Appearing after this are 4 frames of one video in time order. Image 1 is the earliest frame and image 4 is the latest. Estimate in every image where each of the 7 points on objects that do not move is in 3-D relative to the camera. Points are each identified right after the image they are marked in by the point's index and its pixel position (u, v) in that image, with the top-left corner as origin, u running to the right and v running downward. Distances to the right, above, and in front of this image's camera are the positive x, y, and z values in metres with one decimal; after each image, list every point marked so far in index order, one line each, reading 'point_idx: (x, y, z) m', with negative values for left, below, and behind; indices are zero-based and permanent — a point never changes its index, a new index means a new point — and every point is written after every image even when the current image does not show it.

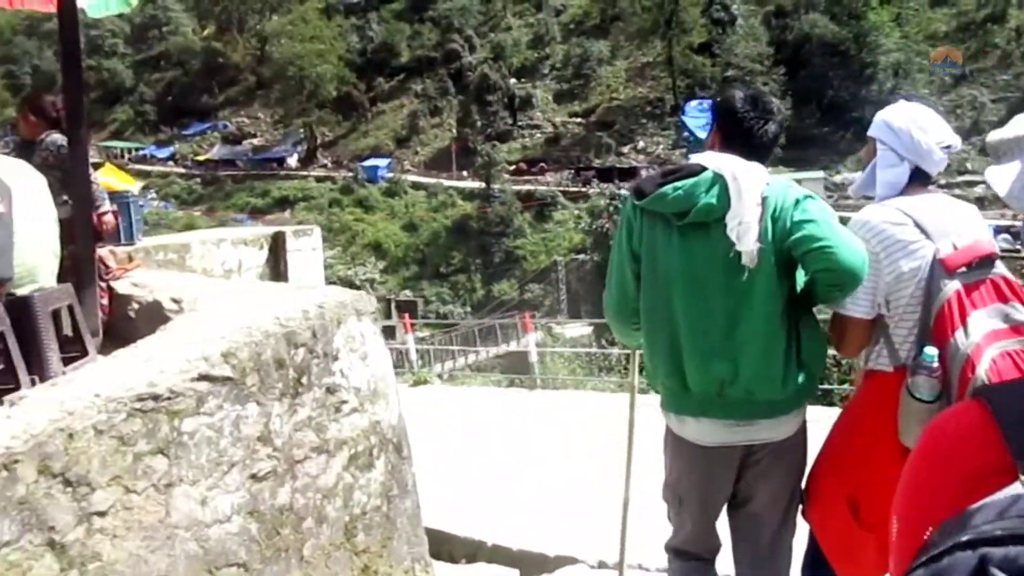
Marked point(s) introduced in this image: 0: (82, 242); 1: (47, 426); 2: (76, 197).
0: (-1.6, +0.2, +4.1) m
1: (-1.1, -0.3, +2.6) m
2: (-1.6, +0.3, +4.0) m
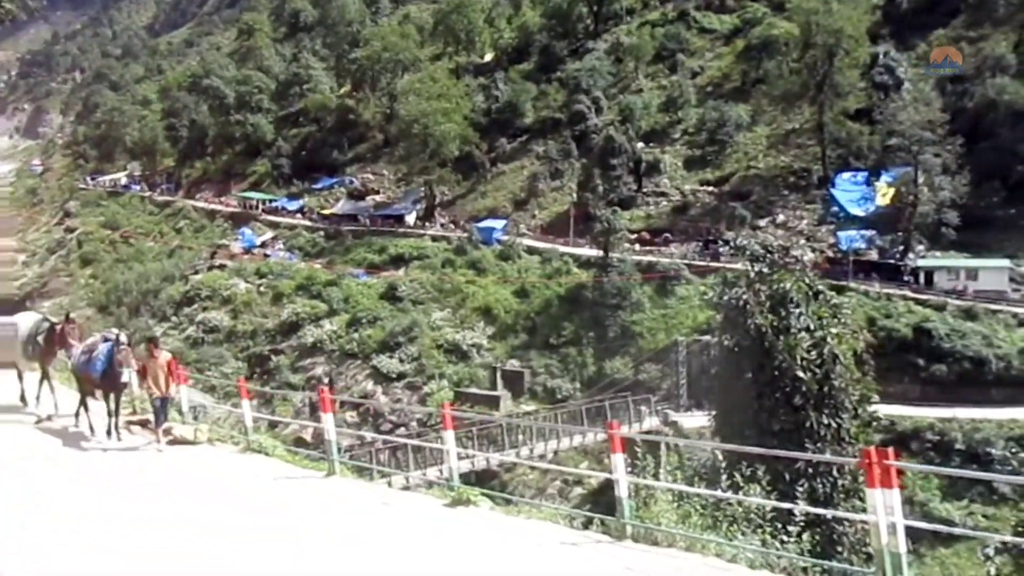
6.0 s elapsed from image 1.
0: (-1.6, 0.0, +1.3) m
1: (-1.3, -0.4, -0.3) m
2: (-1.6, +0.2, +1.2) m
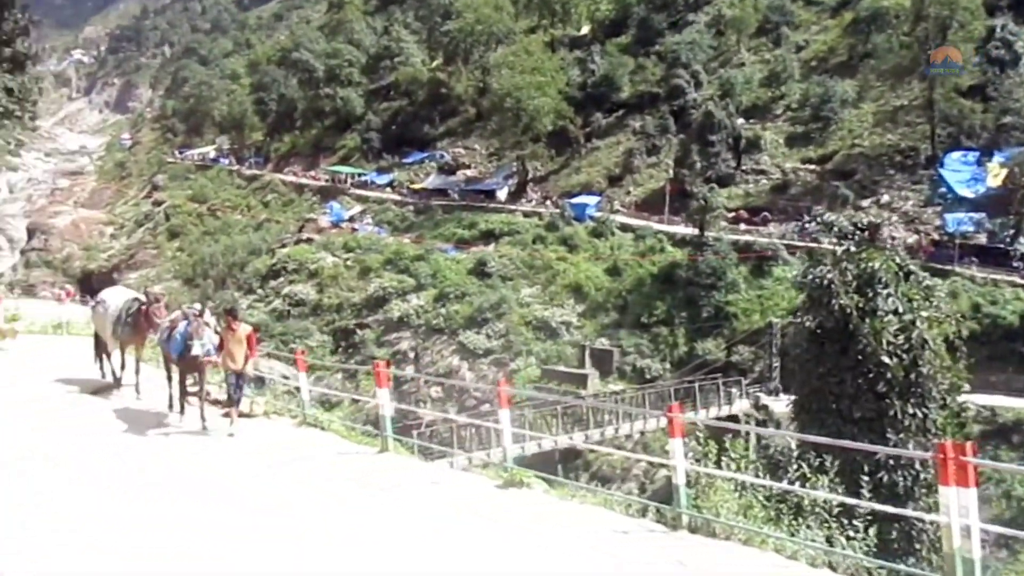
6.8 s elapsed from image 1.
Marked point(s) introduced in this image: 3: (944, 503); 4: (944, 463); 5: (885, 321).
0: (-1.7, +0.1, +0.9) m
1: (-1.6, -0.3, -0.6) m
2: (-1.7, +0.3, +0.9) m
3: (+1.9, -1.0, +5.0) m
4: (+1.9, -0.8, +4.9) m
5: (+4.4, -0.4, +12.9) m
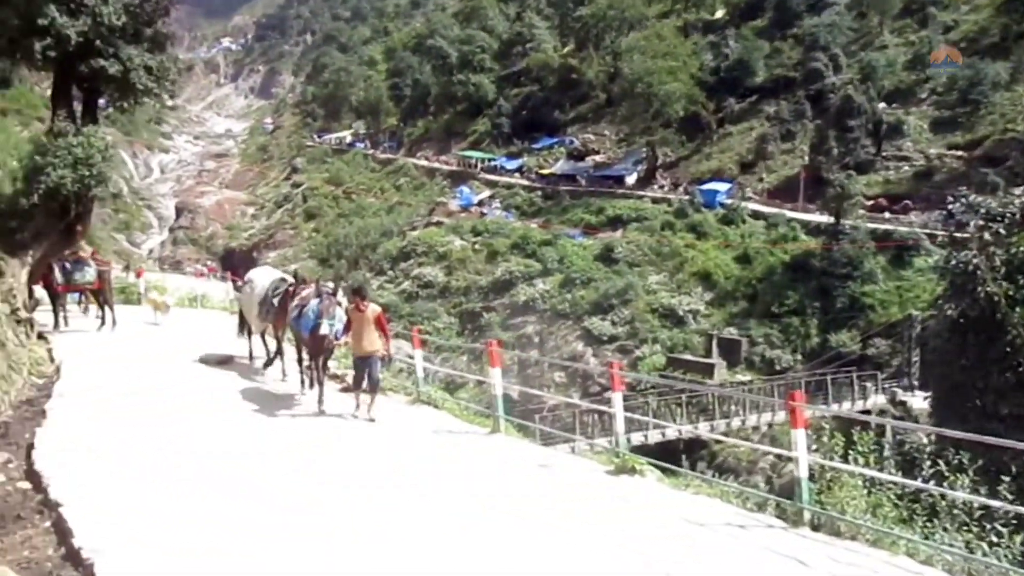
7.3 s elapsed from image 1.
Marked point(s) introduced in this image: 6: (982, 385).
0: (-1.7, +0.2, +0.9) m
1: (-1.7, -0.2, -0.7) m
2: (-1.7, +0.4, +0.8) m
3: (+2.4, -0.9, +4.5) m
4: (+2.4, -0.7, +4.4) m
5: (+5.7, -0.3, +12.1) m
6: (+5.3, -1.1, +12.3) m
